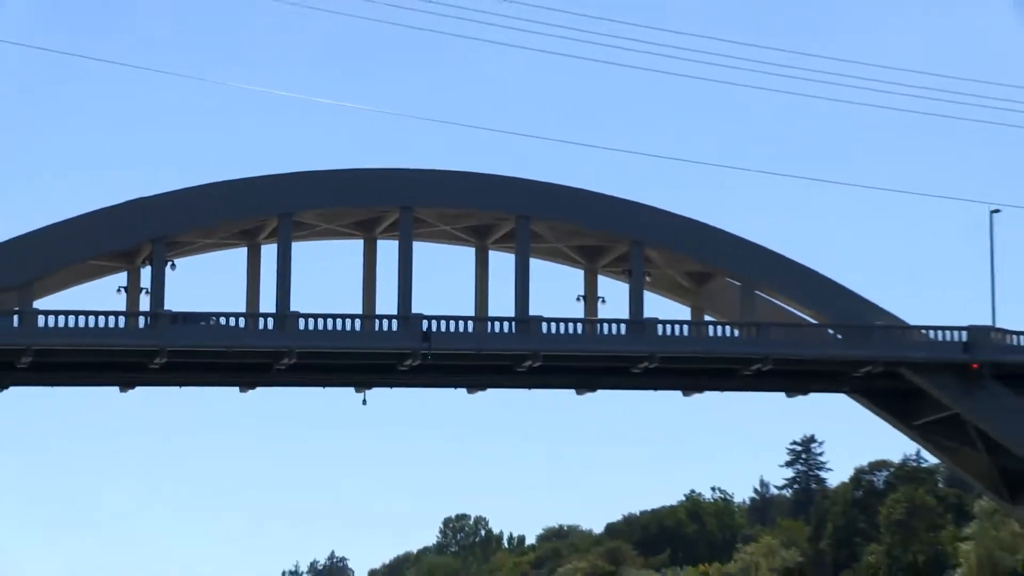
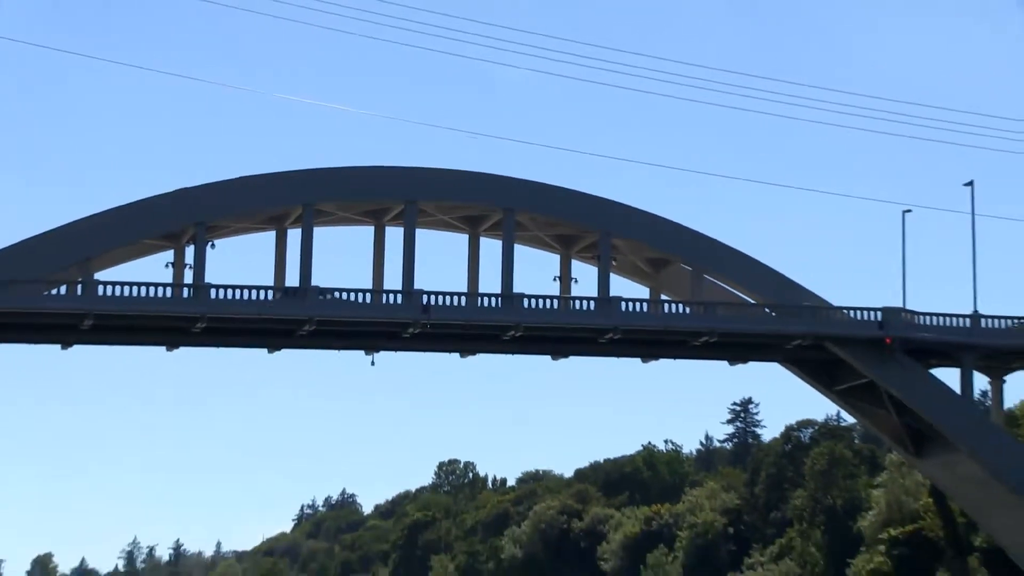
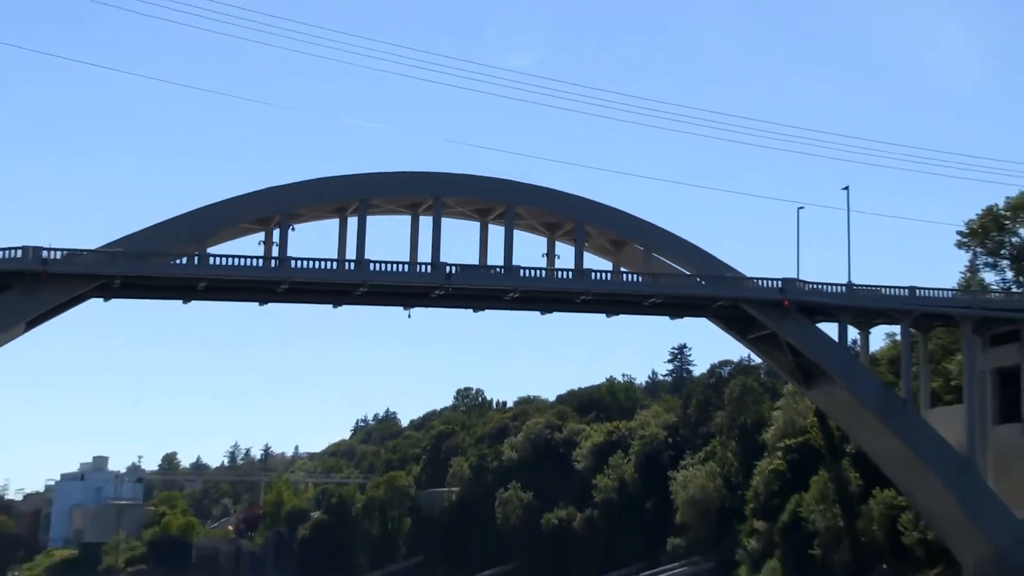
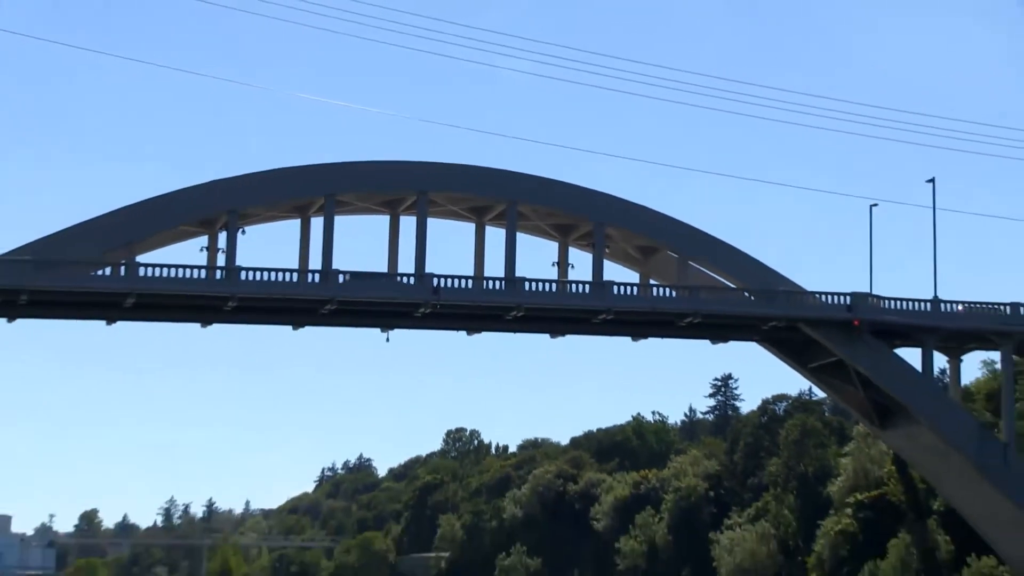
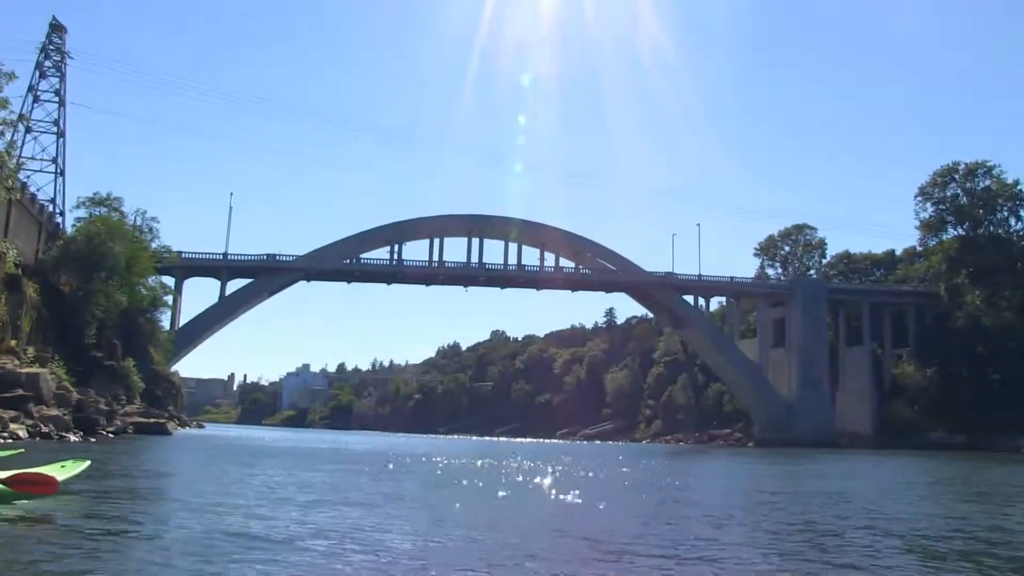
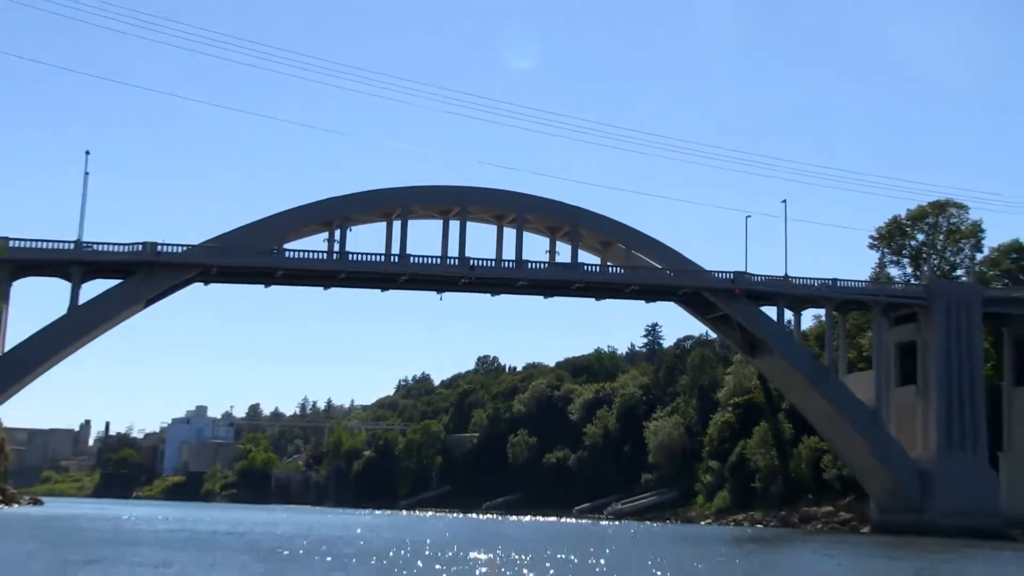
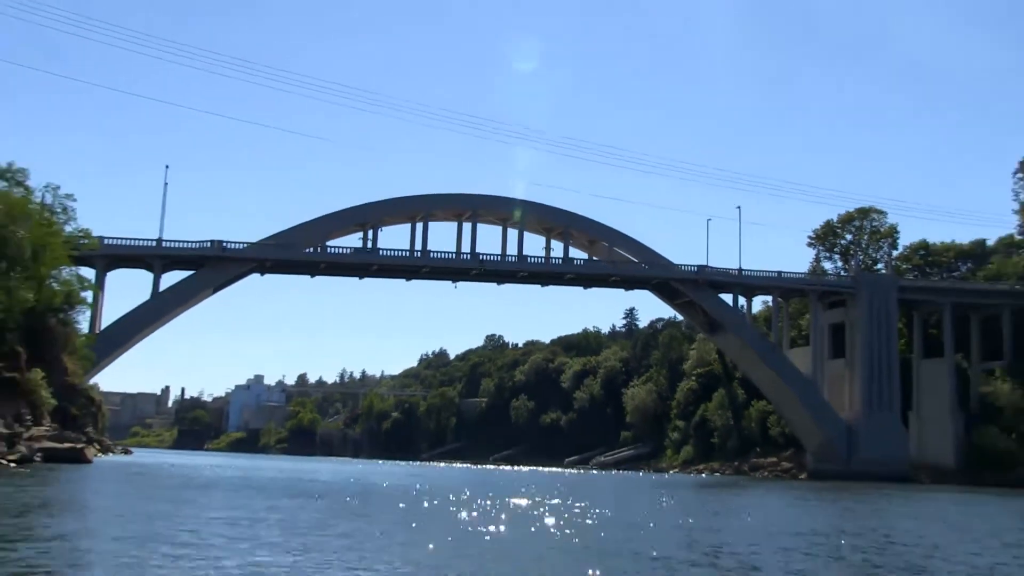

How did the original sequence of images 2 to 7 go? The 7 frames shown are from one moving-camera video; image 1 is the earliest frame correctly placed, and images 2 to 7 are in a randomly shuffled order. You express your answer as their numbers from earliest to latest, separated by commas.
2, 4, 3, 6, 7, 5
